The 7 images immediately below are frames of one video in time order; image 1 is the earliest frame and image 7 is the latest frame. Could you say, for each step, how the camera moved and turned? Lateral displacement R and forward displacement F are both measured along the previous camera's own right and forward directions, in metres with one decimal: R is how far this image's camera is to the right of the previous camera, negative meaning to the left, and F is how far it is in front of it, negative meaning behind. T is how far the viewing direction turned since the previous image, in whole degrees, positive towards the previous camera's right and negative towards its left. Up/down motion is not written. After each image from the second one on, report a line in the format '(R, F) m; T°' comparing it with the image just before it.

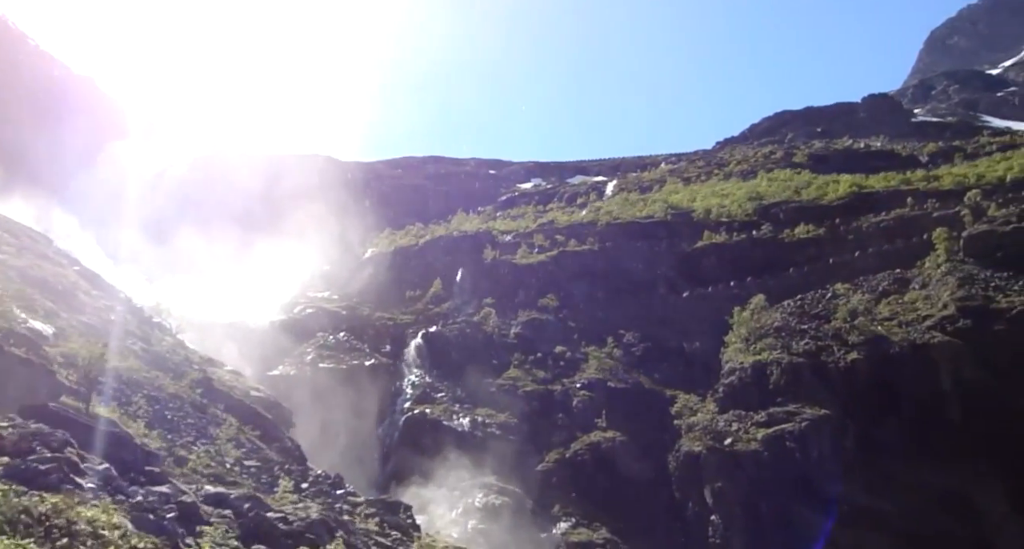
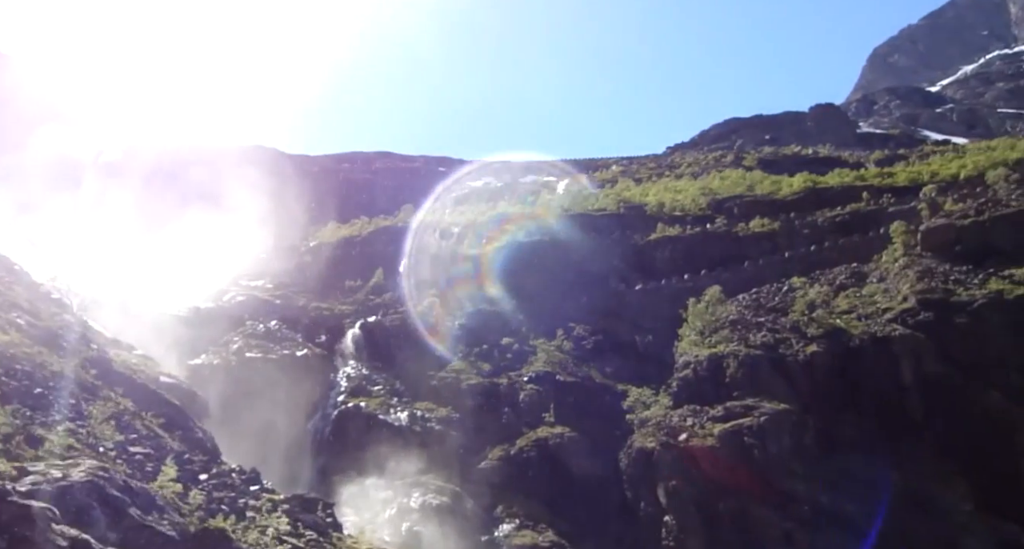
(+0.3, +3.6) m; +3°
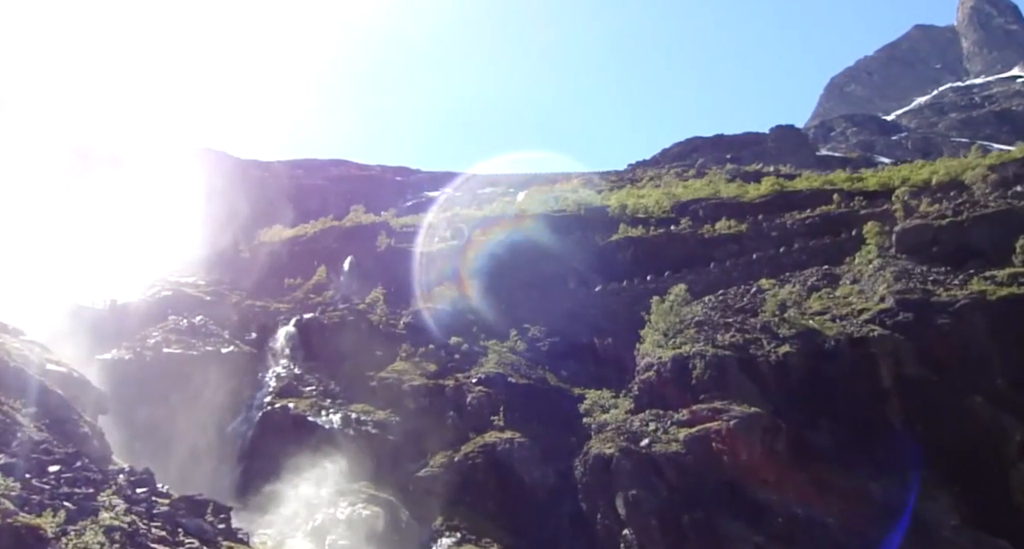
(+0.6, +4.8) m; +2°
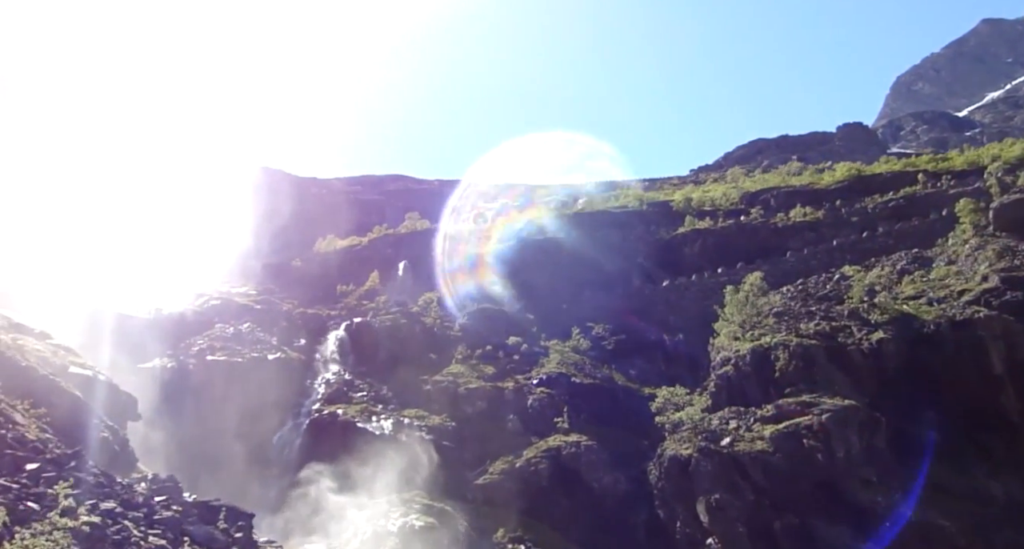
(+0.2, +3.9) m; -3°
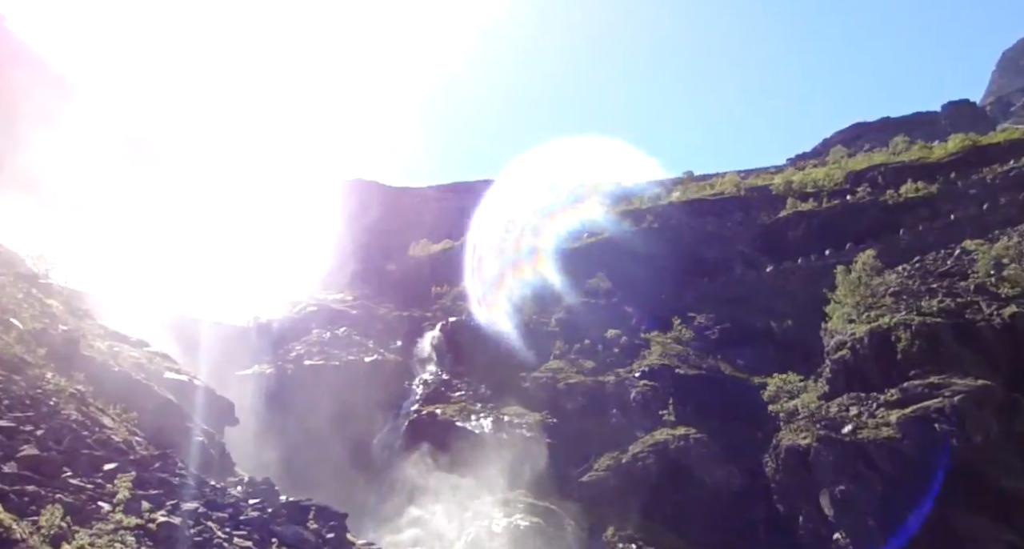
(0.0, +1.9) m; -5°
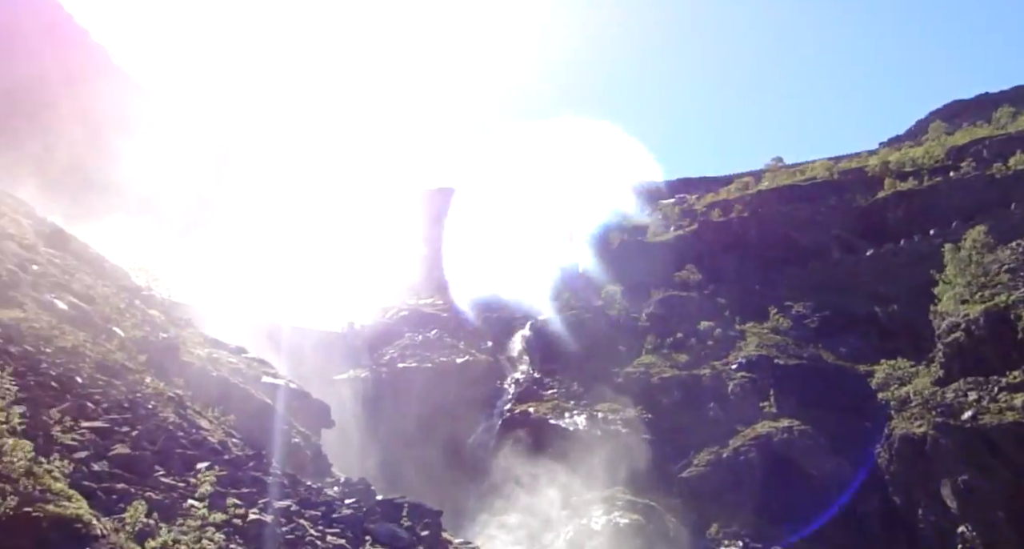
(-0.3, +1.4) m; -4°
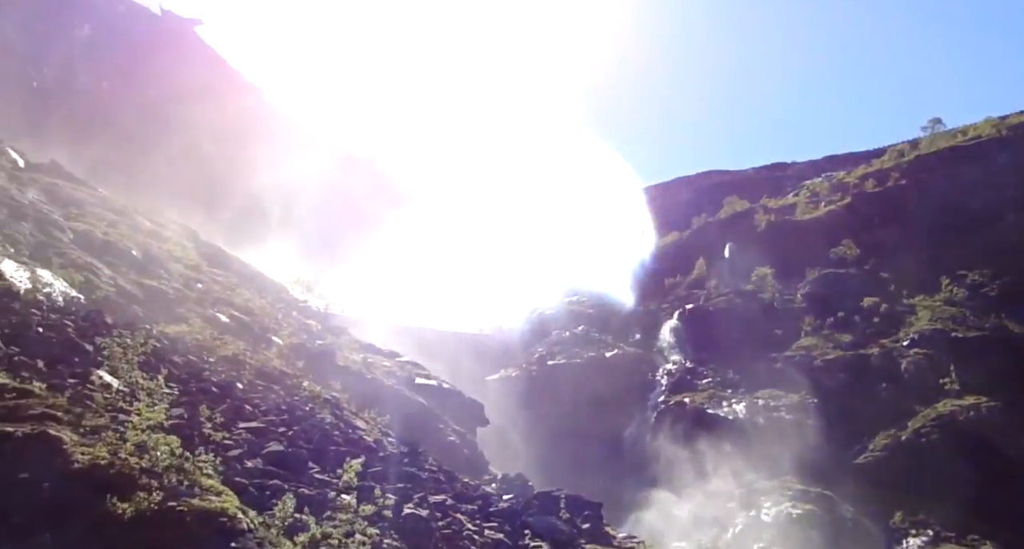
(-0.2, +1.3) m; -7°
